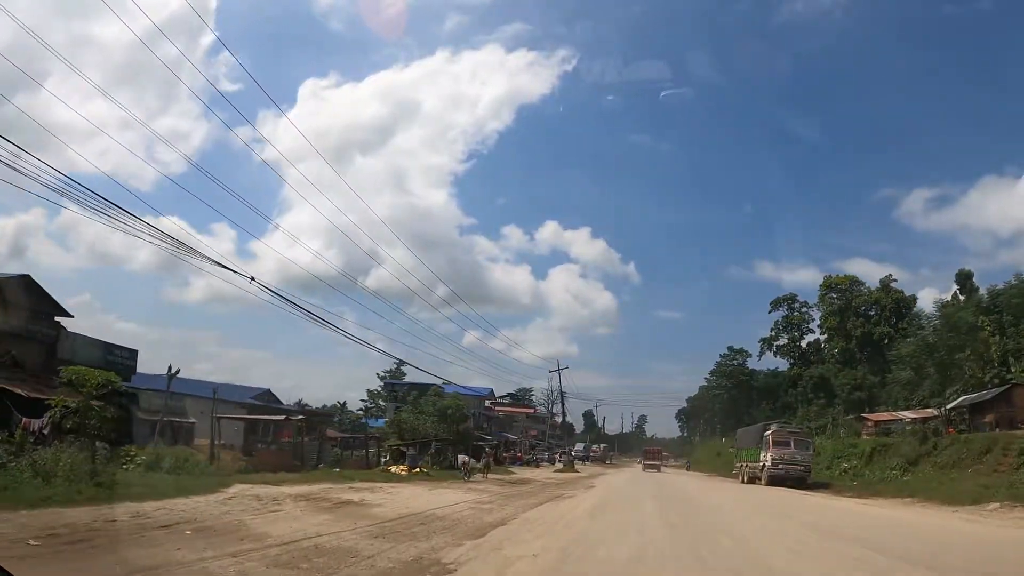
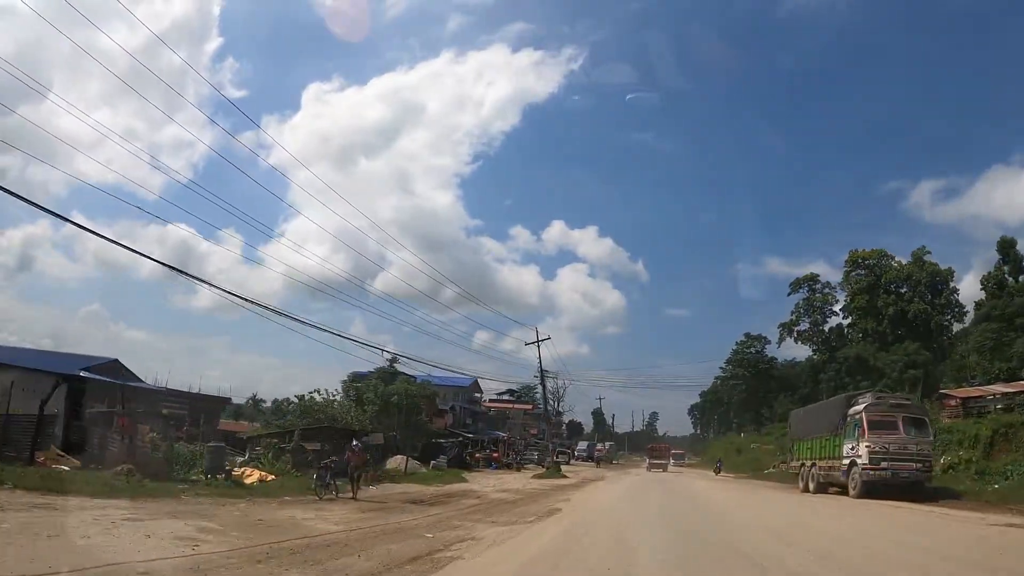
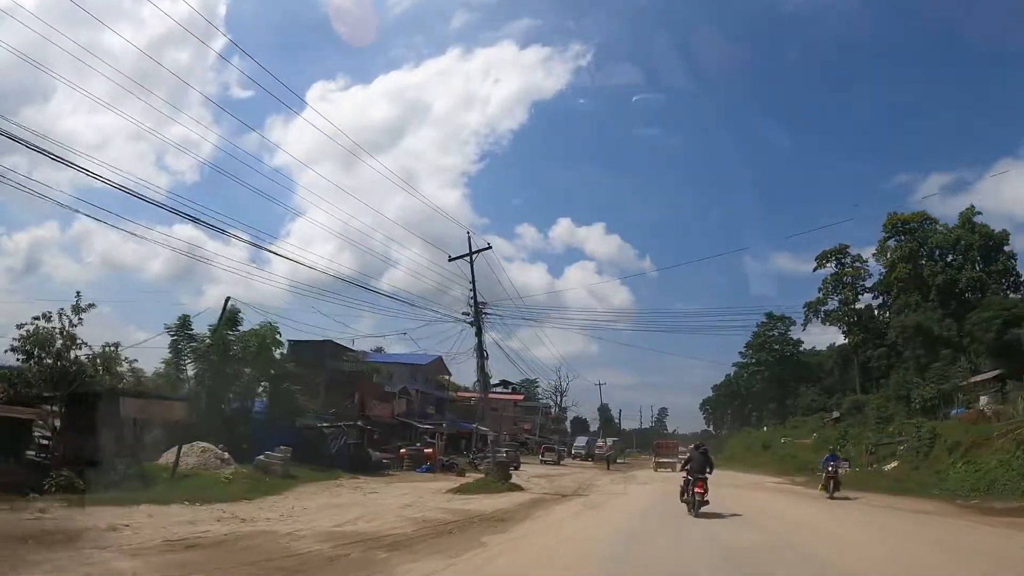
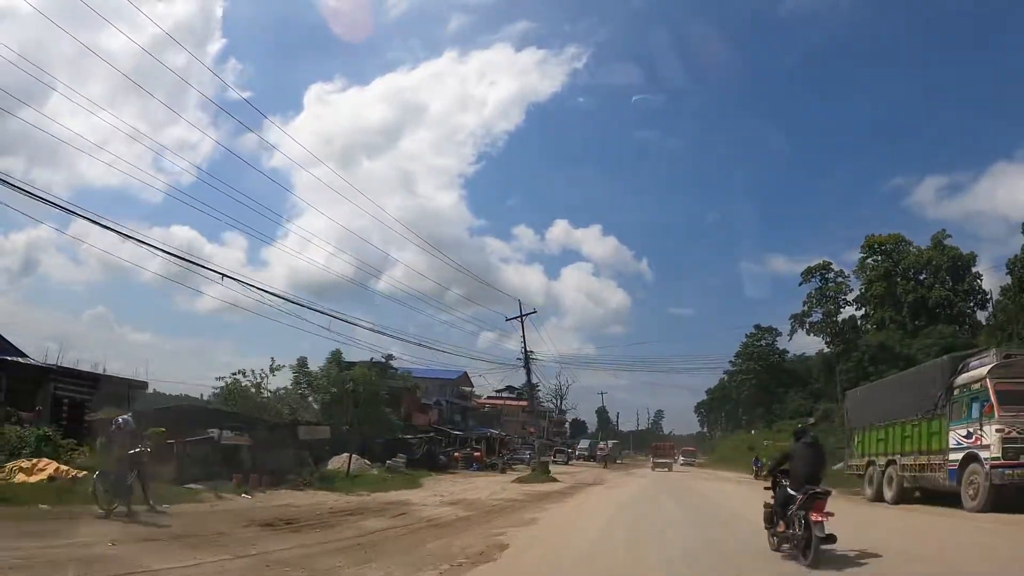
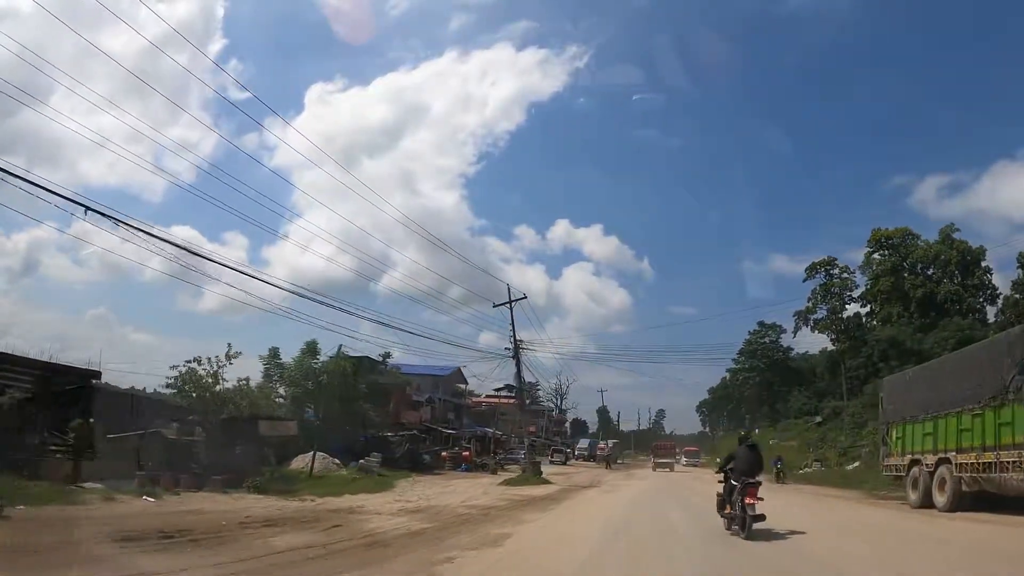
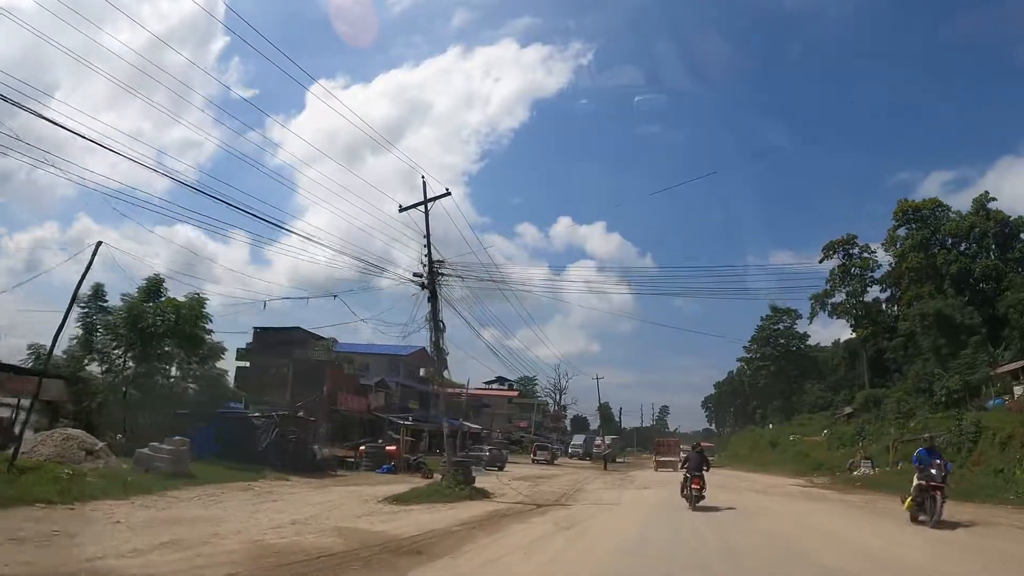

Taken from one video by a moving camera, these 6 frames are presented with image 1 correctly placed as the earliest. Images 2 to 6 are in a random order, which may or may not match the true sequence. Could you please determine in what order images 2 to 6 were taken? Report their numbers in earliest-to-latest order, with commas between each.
2, 4, 5, 3, 6
